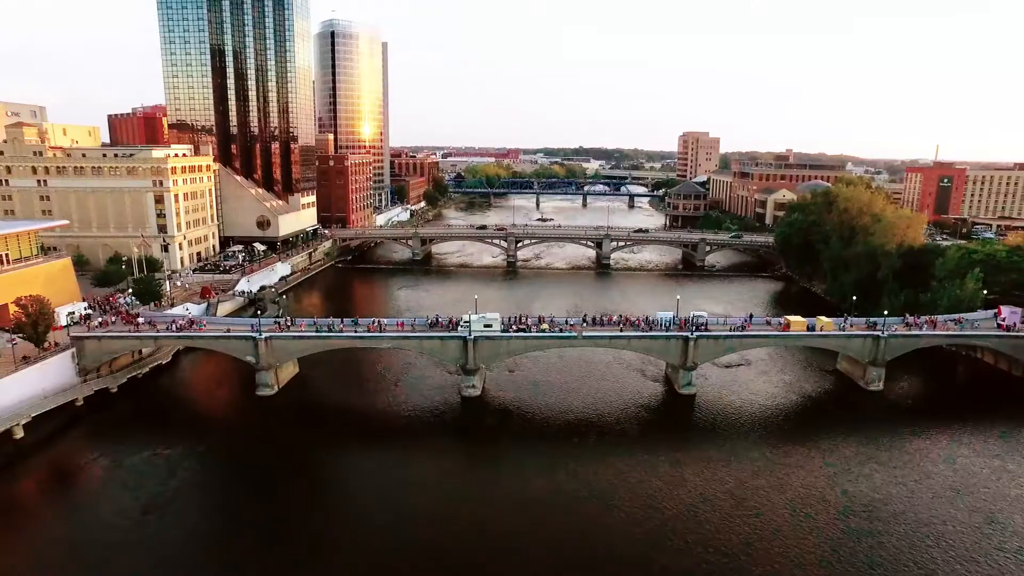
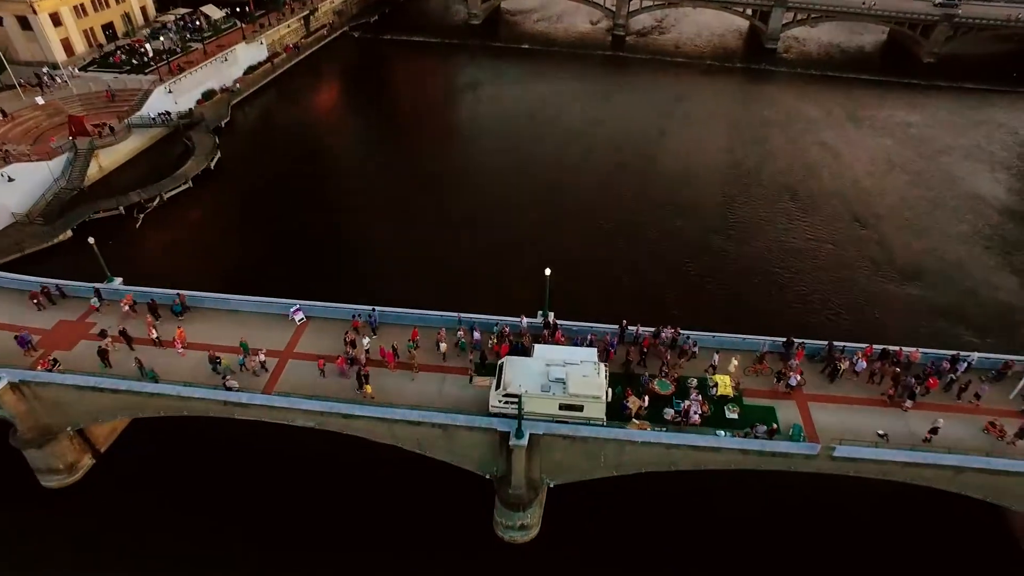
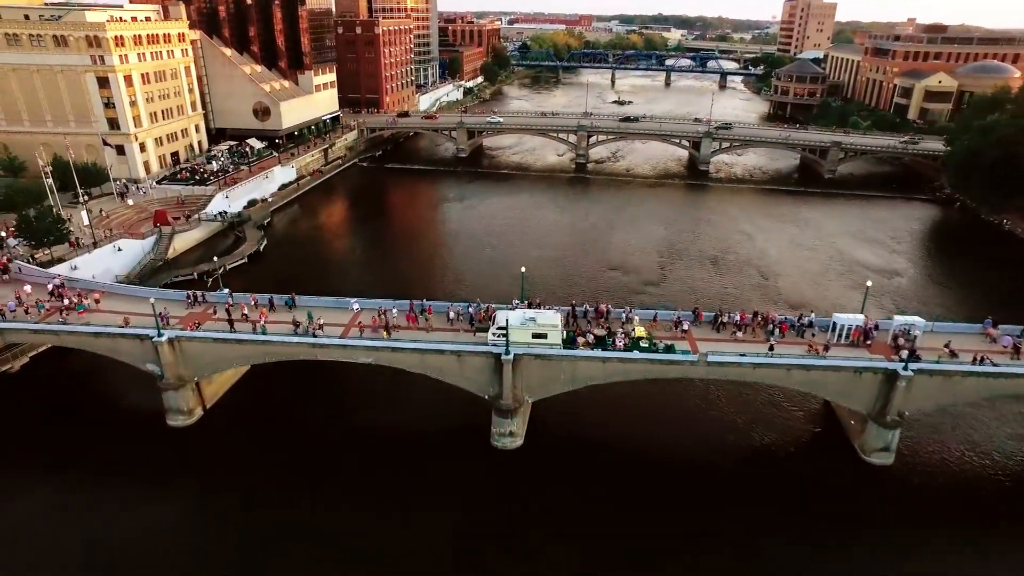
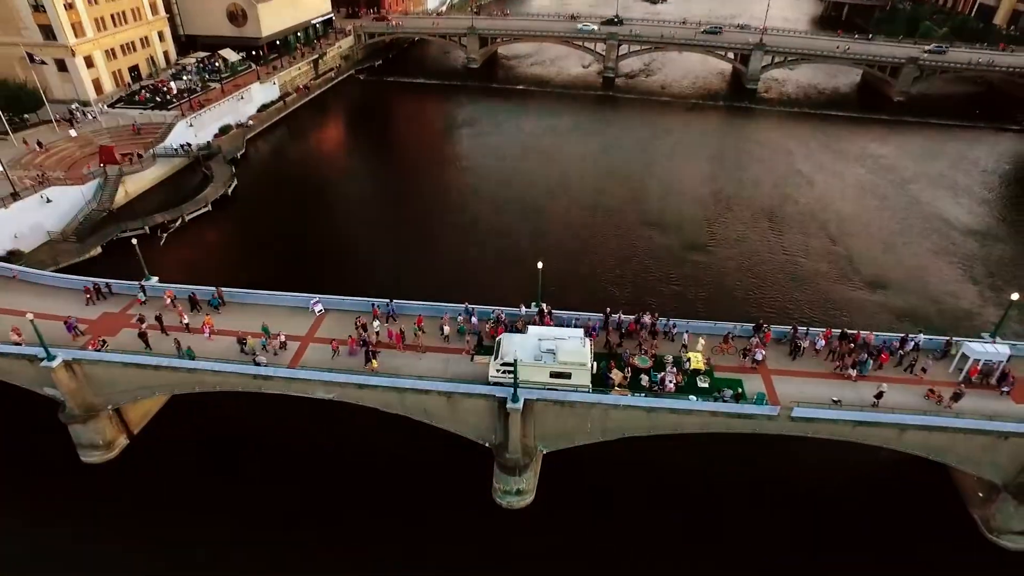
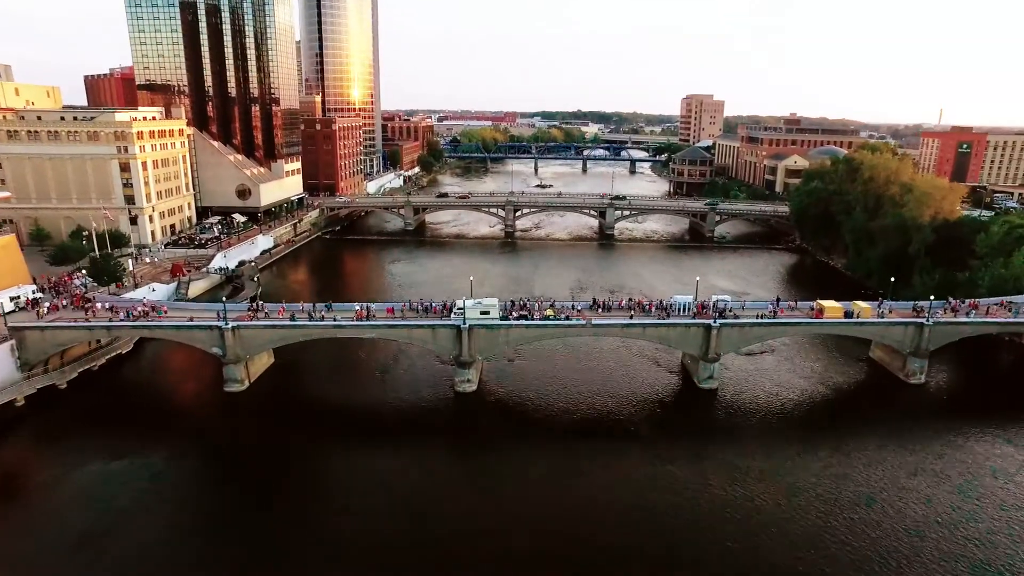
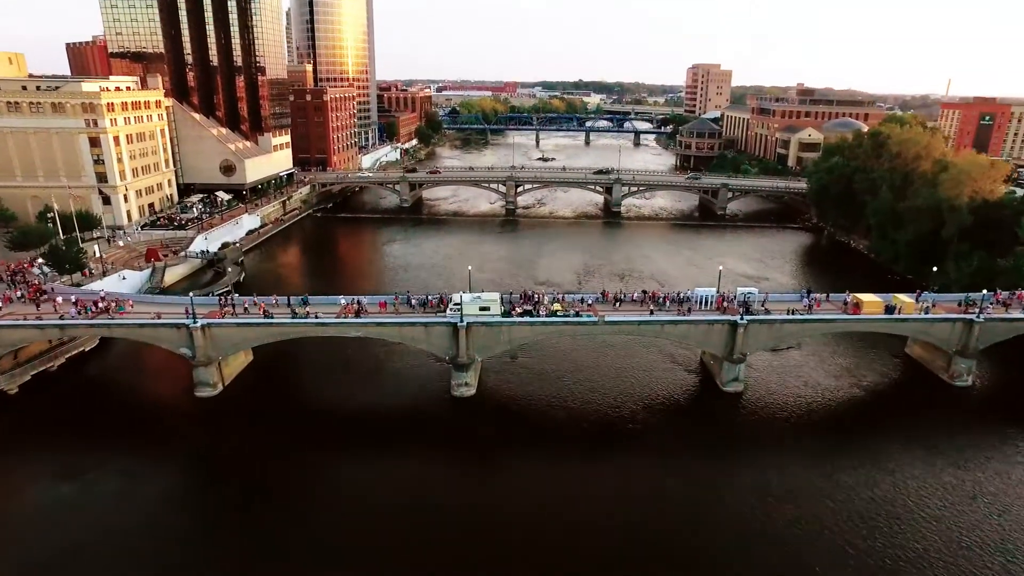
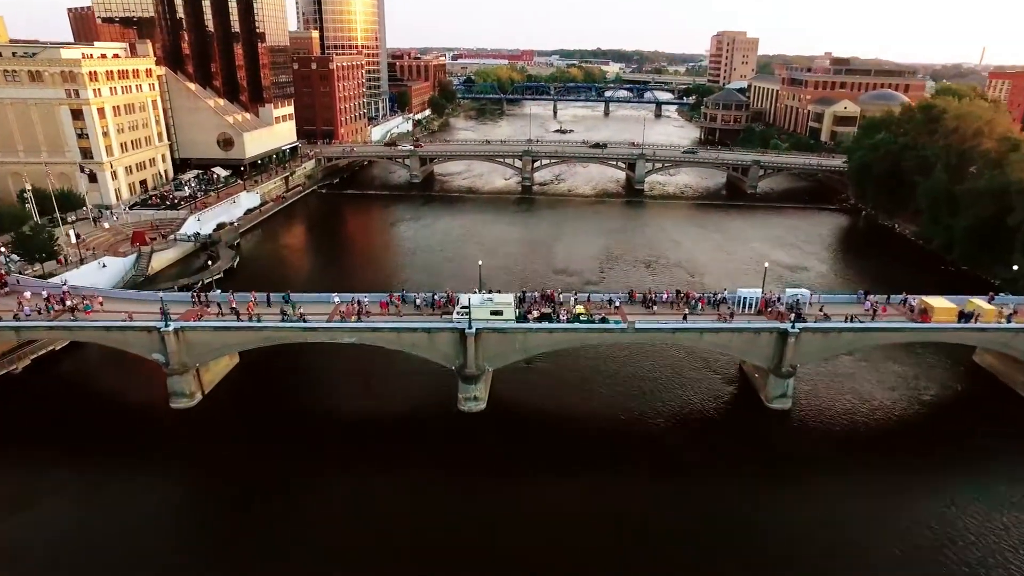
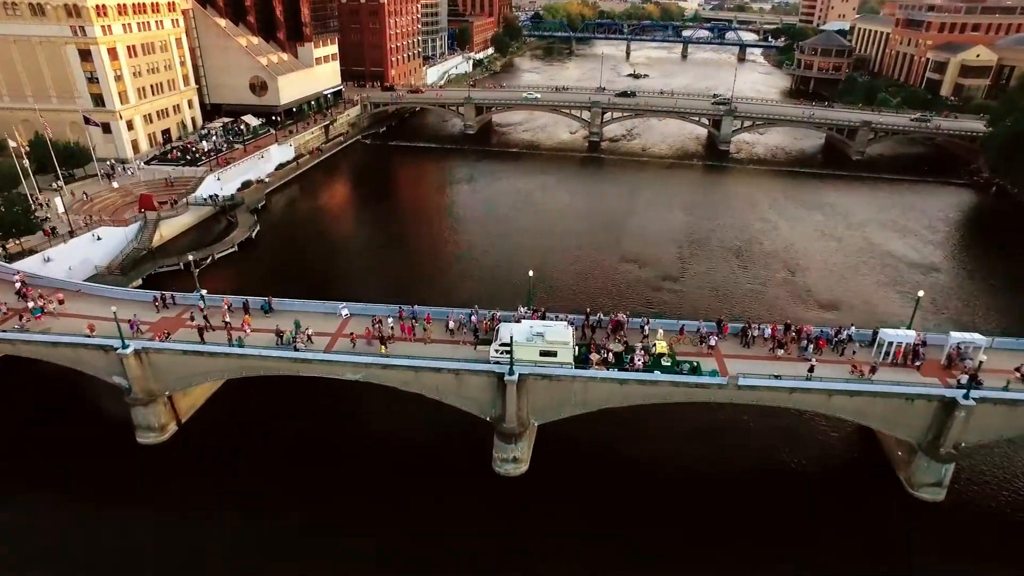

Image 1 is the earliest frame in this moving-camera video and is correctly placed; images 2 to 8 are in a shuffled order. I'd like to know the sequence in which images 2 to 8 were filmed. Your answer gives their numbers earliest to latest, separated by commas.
5, 6, 7, 3, 8, 4, 2
